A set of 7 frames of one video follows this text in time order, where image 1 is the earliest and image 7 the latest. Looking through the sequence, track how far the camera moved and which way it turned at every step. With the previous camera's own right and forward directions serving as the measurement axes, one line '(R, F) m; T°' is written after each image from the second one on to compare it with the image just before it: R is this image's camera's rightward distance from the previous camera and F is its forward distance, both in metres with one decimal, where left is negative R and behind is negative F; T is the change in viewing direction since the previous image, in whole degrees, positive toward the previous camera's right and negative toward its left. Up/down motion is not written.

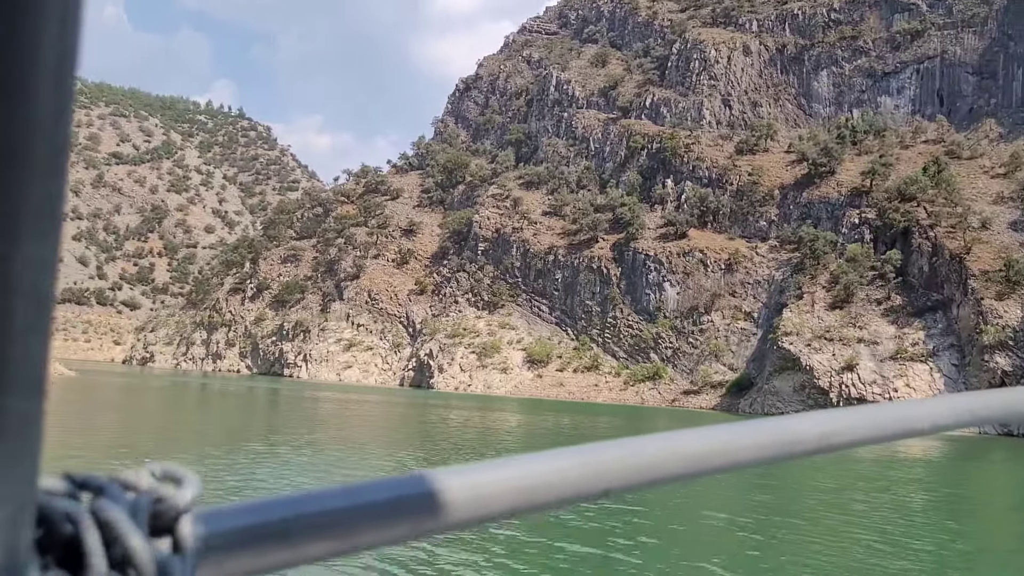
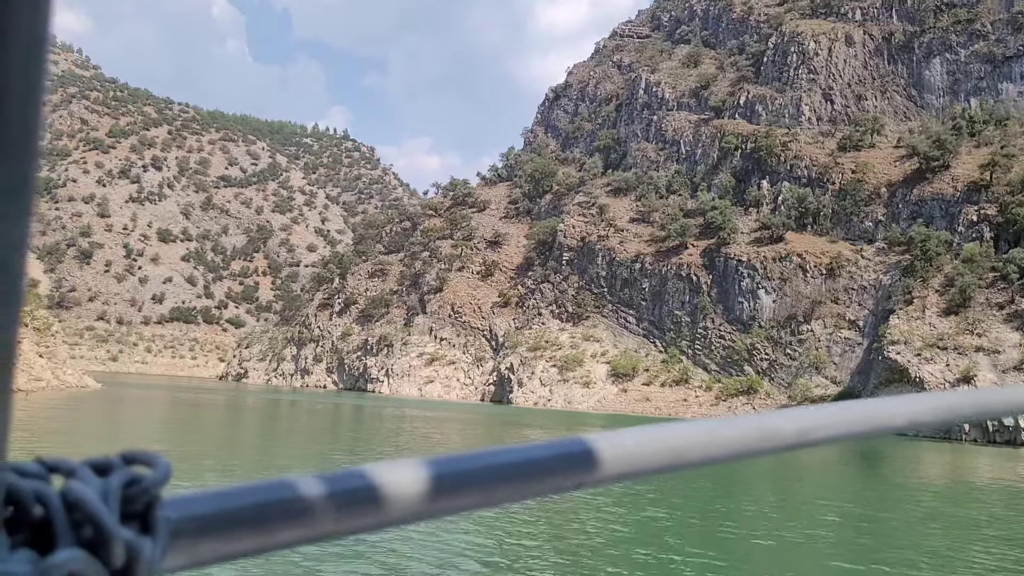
(+1.4, +2.2) m; -7°
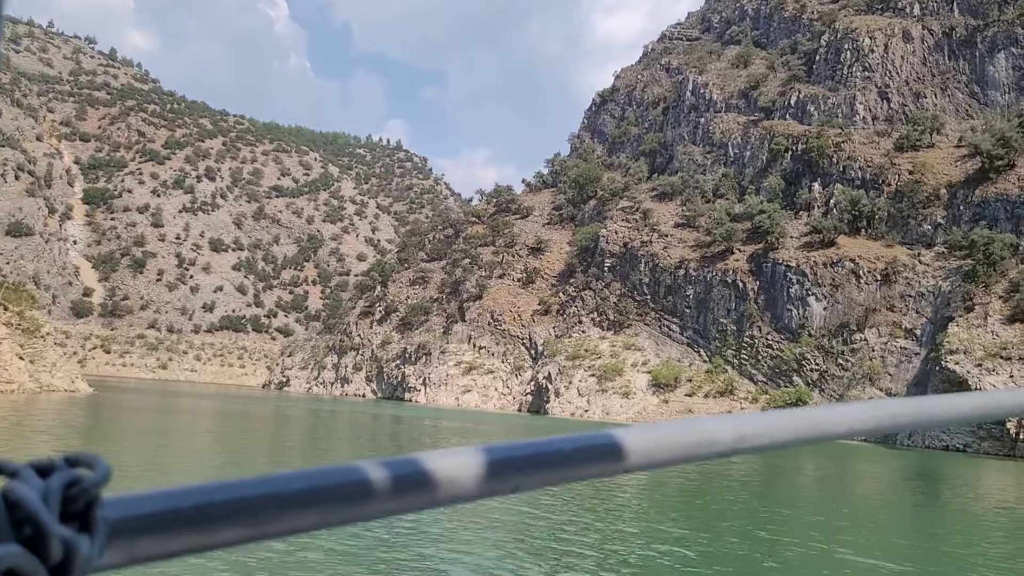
(+1.0, +1.4) m; -4°
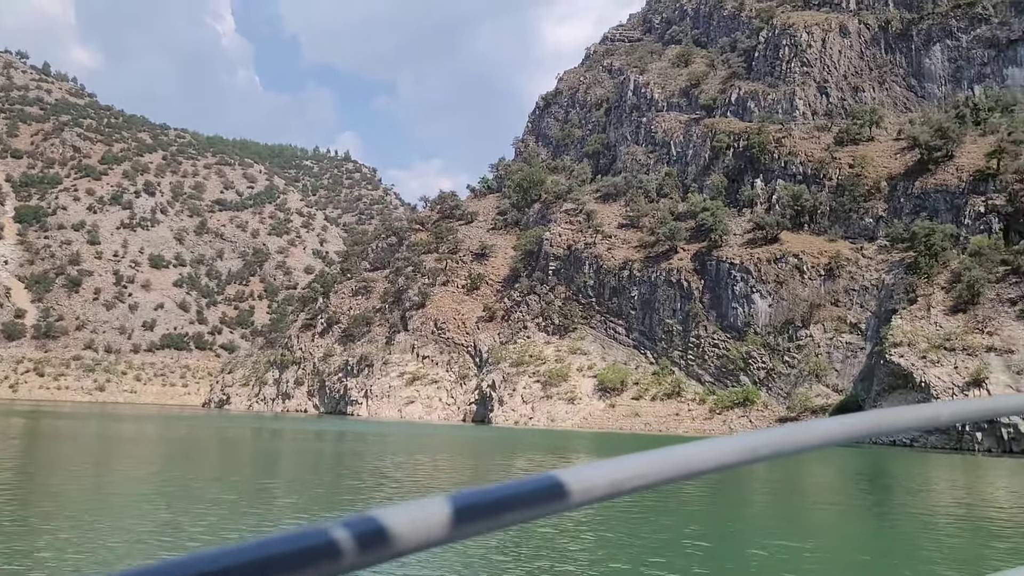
(+0.9, +1.3) m; +3°
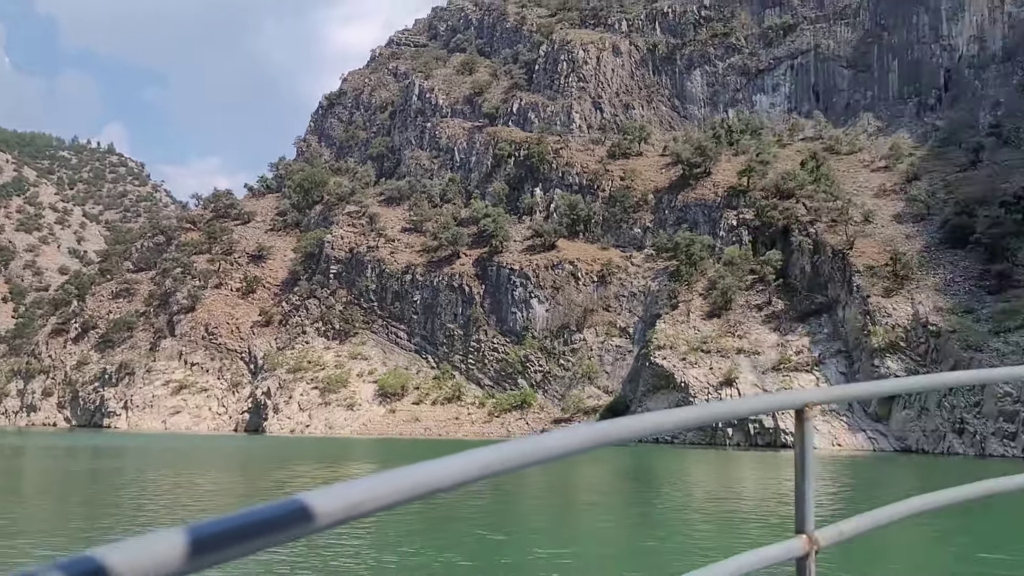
(+0.2, +0.3) m; +14°
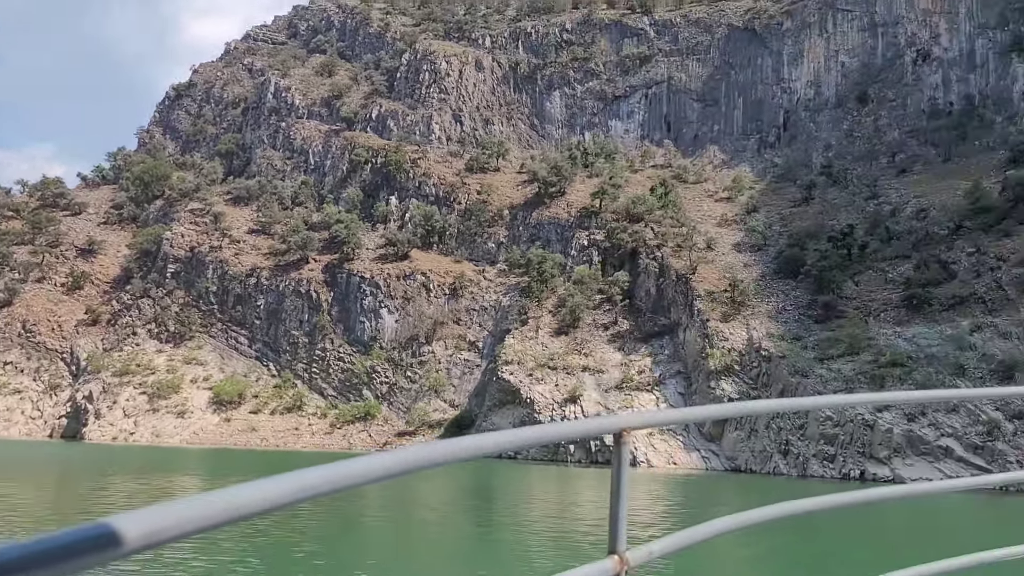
(+0.1, +0.4) m; +9°
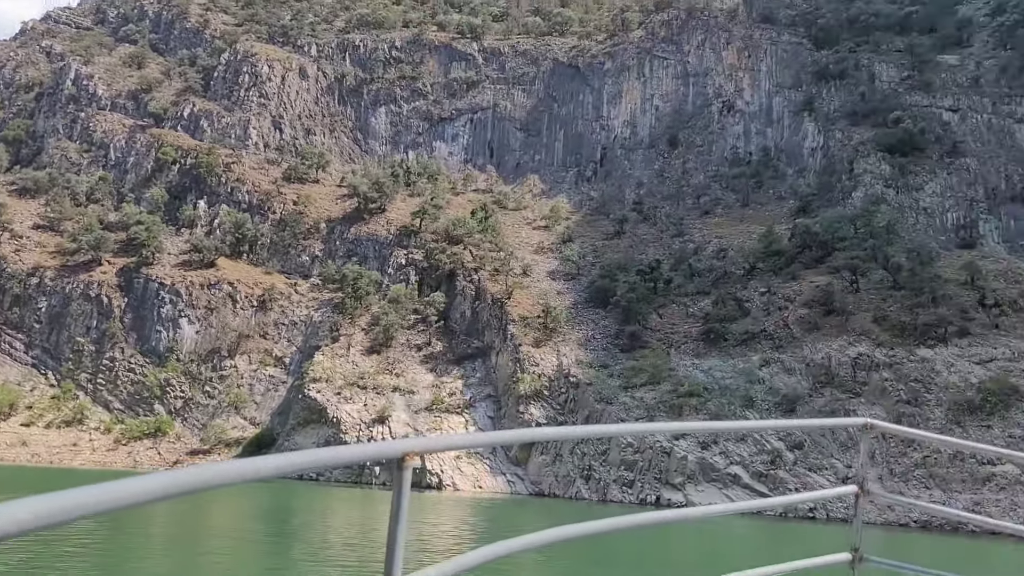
(0.0, +0.4) m; +12°
